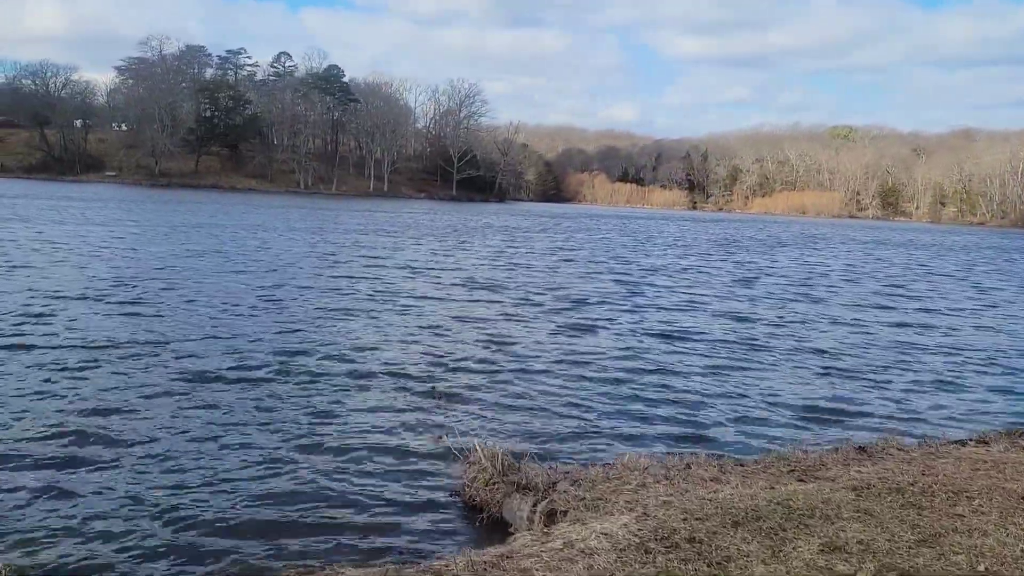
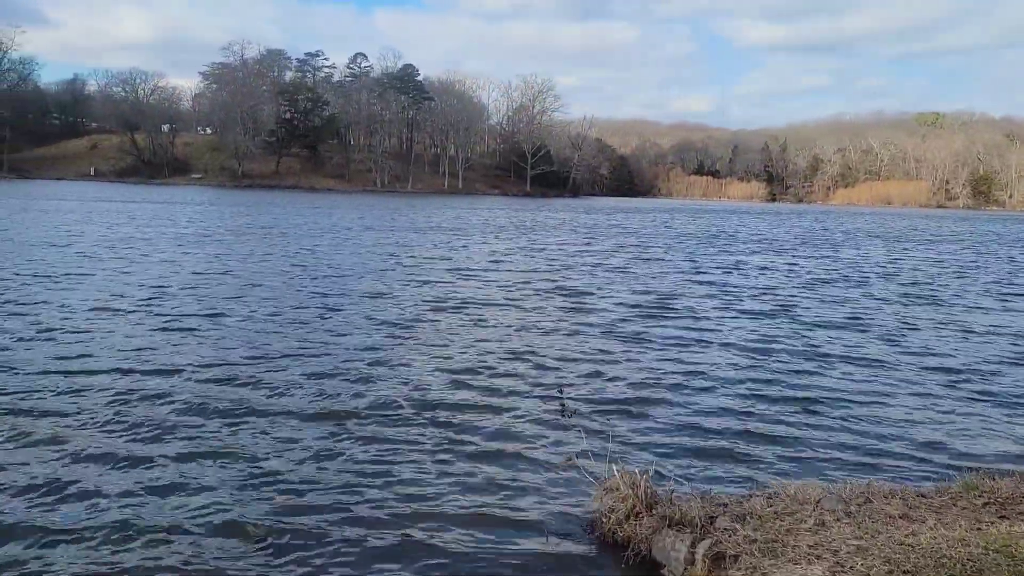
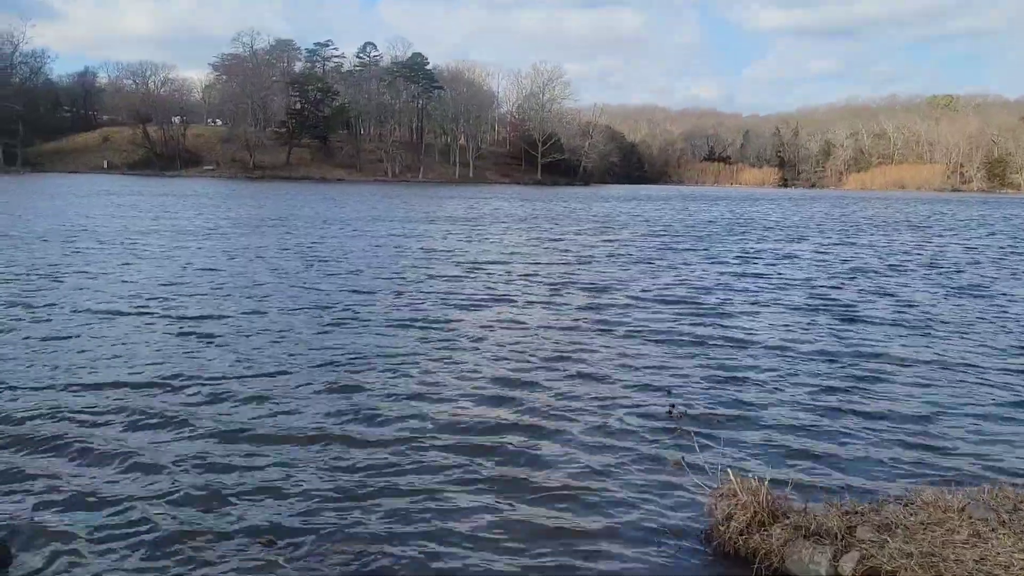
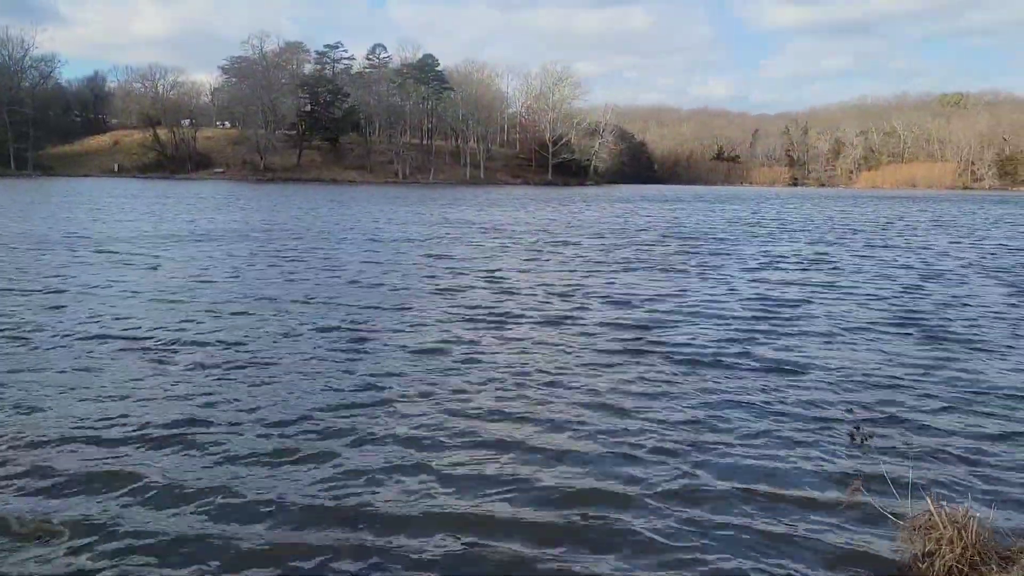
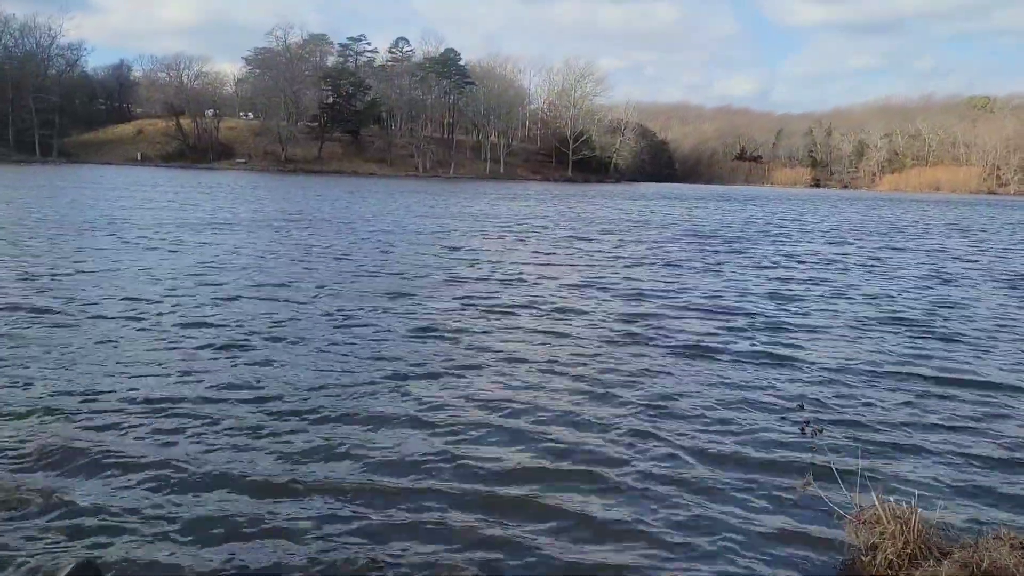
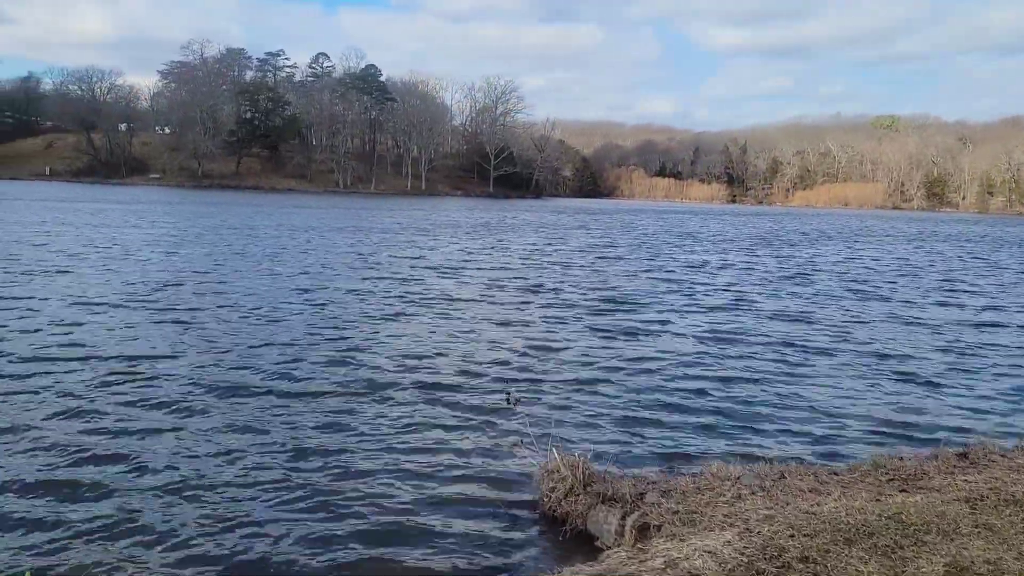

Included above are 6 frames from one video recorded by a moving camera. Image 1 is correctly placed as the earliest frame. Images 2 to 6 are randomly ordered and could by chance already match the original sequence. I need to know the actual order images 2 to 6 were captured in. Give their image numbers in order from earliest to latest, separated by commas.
6, 2, 3, 5, 4
